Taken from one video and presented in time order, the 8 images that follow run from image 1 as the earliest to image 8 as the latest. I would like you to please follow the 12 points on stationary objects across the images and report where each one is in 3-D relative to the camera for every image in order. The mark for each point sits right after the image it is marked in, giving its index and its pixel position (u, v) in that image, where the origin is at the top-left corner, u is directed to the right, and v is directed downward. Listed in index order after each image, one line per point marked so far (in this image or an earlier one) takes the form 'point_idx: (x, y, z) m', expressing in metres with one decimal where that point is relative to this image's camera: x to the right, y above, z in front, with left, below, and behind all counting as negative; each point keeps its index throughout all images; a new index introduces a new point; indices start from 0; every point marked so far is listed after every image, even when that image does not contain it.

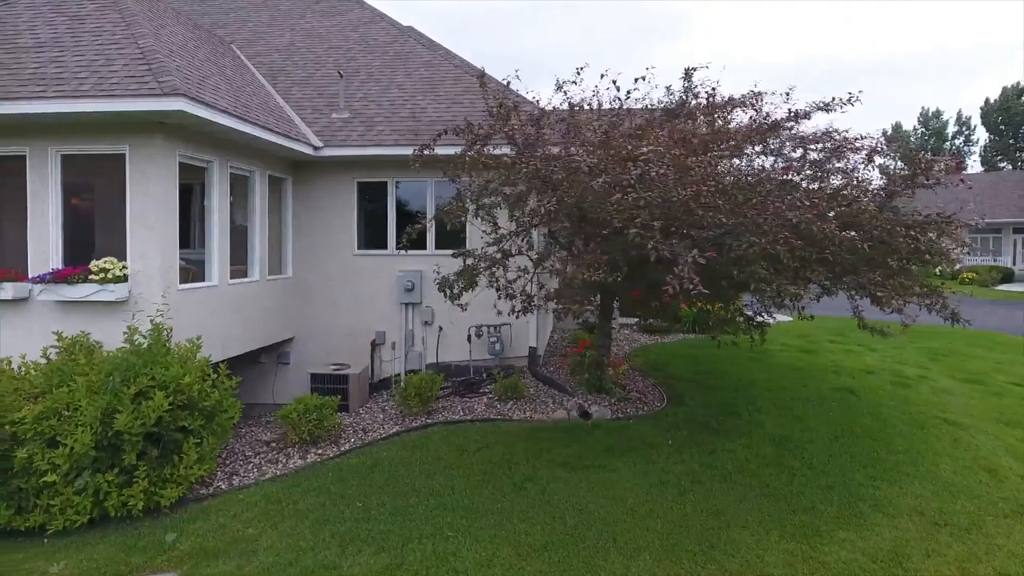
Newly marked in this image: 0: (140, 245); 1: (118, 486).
0: (-4.0, +0.5, +7.2) m
1: (-3.6, -1.8, +5.9) m
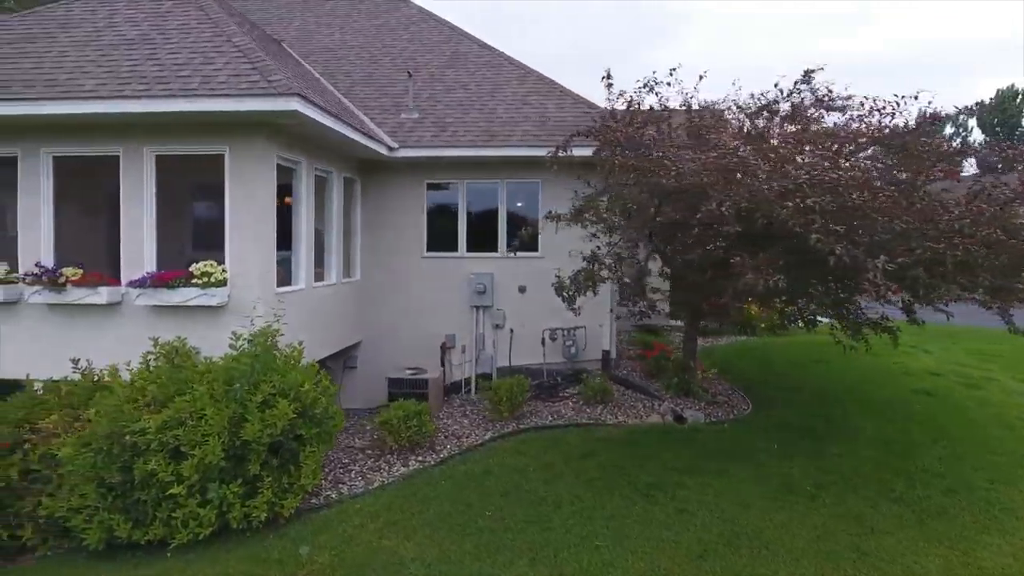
0: (-2.9, +0.4, +7.0) m
1: (-2.4, -1.9, +5.7) m
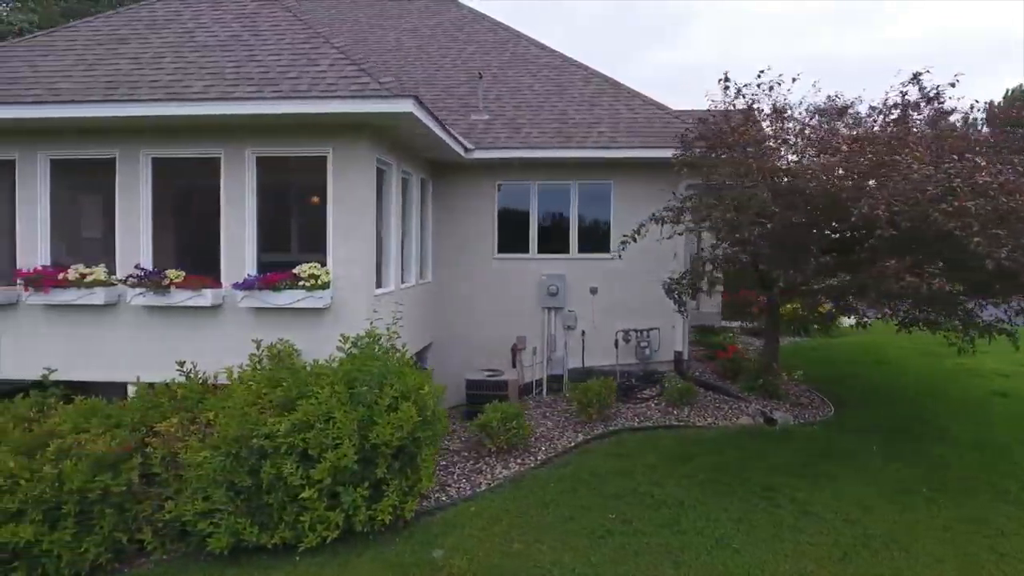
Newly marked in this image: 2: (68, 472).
0: (-1.8, +0.4, +7.0) m
1: (-1.3, -1.9, +5.7) m
2: (-3.9, -1.6, +5.7) m
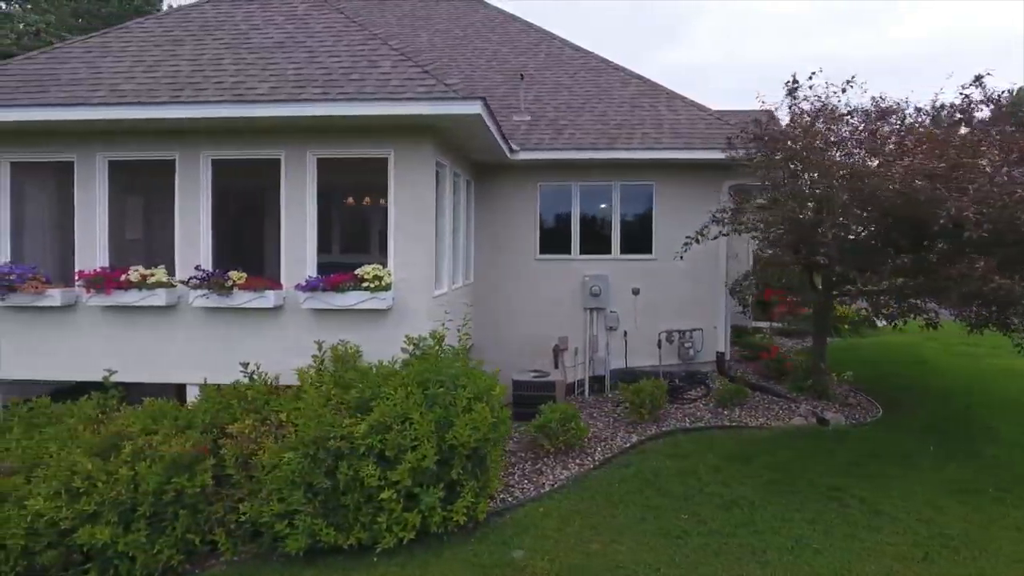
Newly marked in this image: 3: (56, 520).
0: (-1.1, +0.4, +7.0) m
1: (-0.6, -1.9, +5.7) m
2: (-3.2, -1.6, +5.7) m
3: (-4.0, -2.0, +5.7) m
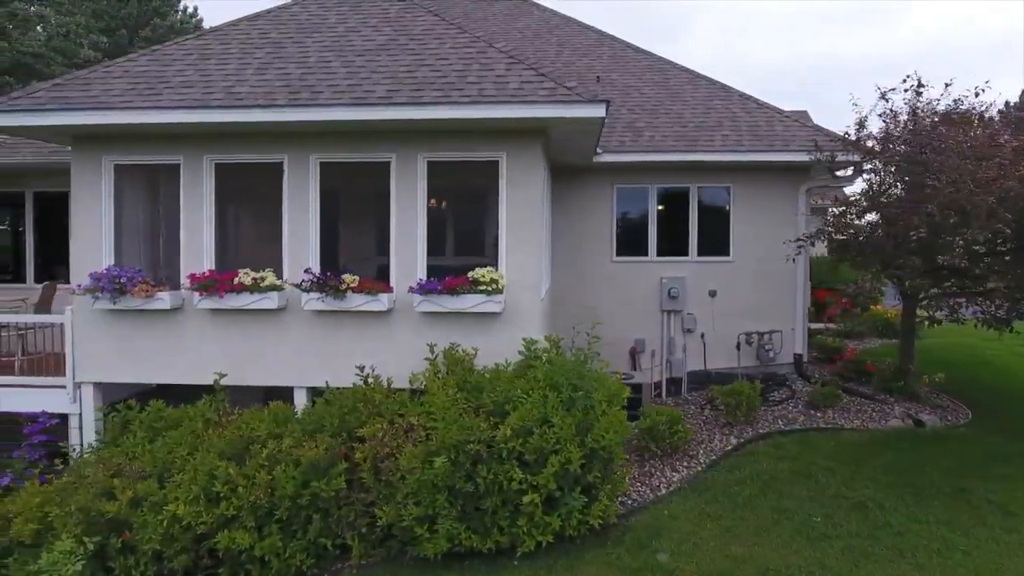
0: (+0.1, +0.3, +7.0) m
1: (+0.6, -1.9, +5.7) m
2: (-2.0, -1.7, +5.7) m
3: (-2.8, -2.0, +5.6) m
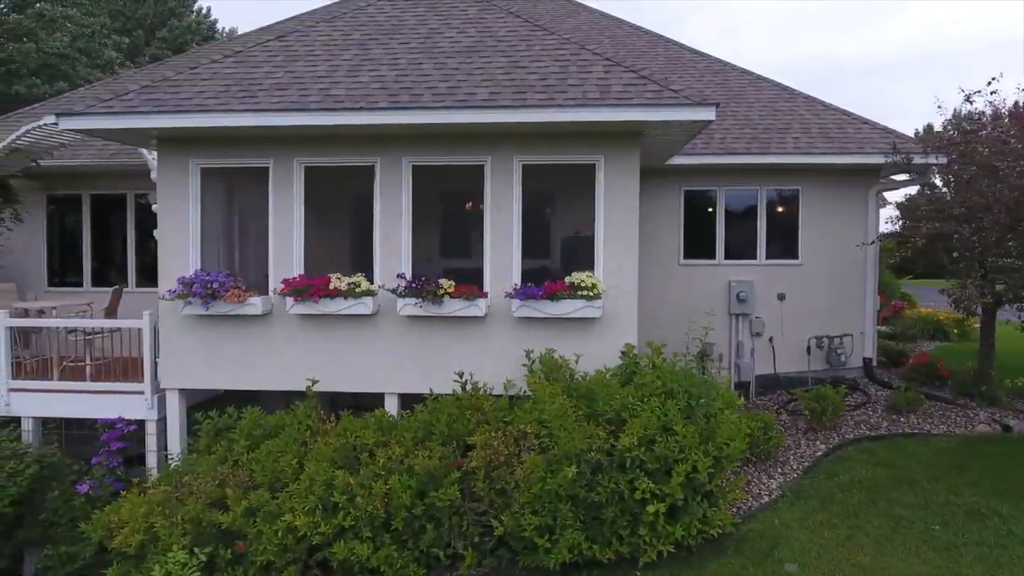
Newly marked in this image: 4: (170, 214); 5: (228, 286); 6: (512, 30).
0: (+1.1, +0.3, +6.9) m
1: (+1.6, -2.0, +5.7) m
2: (-1.0, -1.7, +5.6) m
3: (-1.7, -2.1, +5.5) m
4: (-3.8, +0.8, +7.2) m
5: (-3.0, 0.0, +7.0) m
6: (0.0, +3.0, +7.7) m
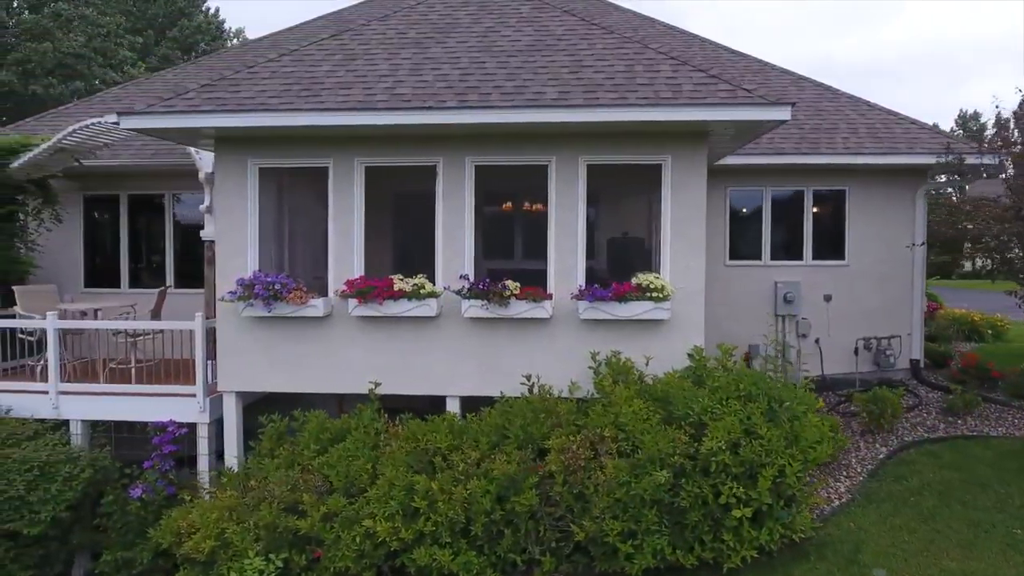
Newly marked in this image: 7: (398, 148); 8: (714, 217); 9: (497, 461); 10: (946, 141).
0: (+1.8, +0.3, +6.8) m
1: (+2.3, -2.0, +5.6) m
2: (-0.3, -1.7, +5.5) m
3: (-1.0, -2.1, +5.5) m
4: (-3.1, +0.8, +7.1) m
5: (-2.3, 0.0, +6.9) m
6: (+0.7, +3.0, +7.7) m
7: (-1.2, +1.5, +7.0) m
8: (+3.0, +1.0, +9.8) m
9: (-0.1, -1.5, +5.7) m
10: (+6.1, +2.1, +9.2) m
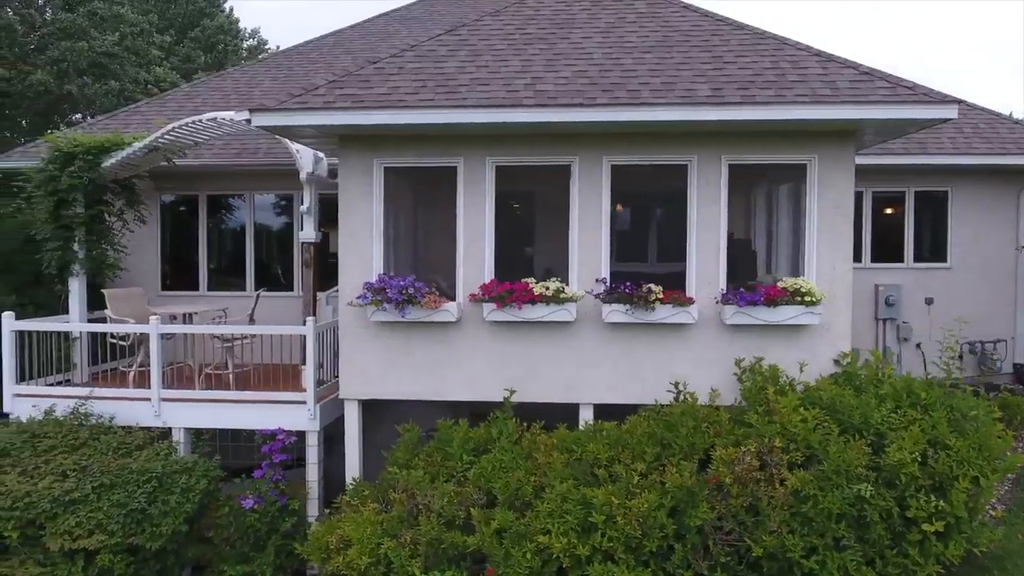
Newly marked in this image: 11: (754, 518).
0: (+3.2, +0.2, +6.6) m
1: (+3.8, -2.0, +5.4) m
2: (+1.1, -1.8, +5.3) m
3: (+0.4, -2.1, +5.2) m
4: (-1.7, +0.8, +6.8) m
5: (-0.9, 0.0, +6.6) m
6: (+2.1, +3.0, +7.4) m
7: (+0.2, +1.5, +6.7) m
8: (+4.4, +1.0, +9.6) m
9: (+1.3, -1.5, +5.5) m
10: (+7.5, +2.0, +9.0) m
11: (+2.0, -1.9, +5.4) m
